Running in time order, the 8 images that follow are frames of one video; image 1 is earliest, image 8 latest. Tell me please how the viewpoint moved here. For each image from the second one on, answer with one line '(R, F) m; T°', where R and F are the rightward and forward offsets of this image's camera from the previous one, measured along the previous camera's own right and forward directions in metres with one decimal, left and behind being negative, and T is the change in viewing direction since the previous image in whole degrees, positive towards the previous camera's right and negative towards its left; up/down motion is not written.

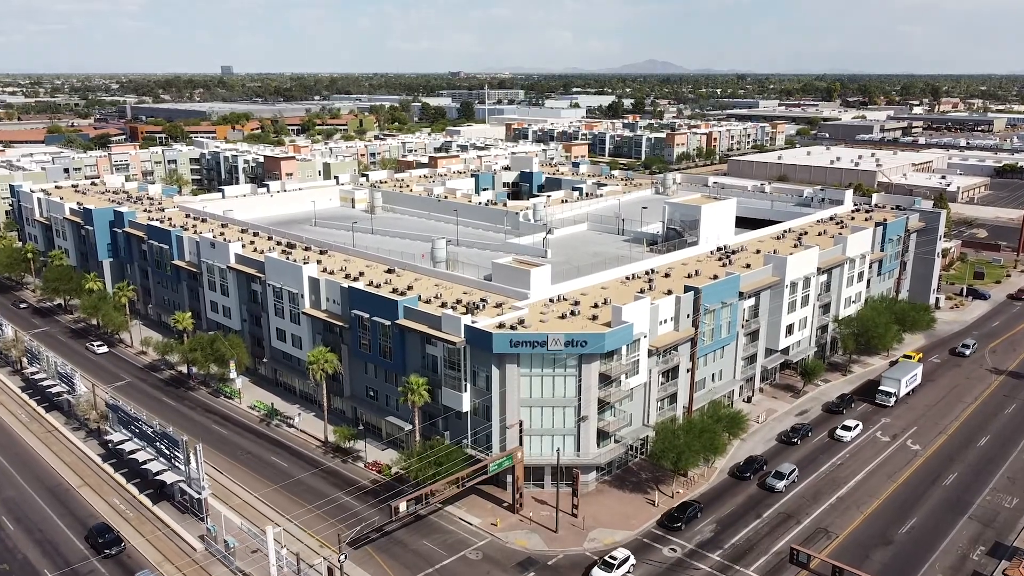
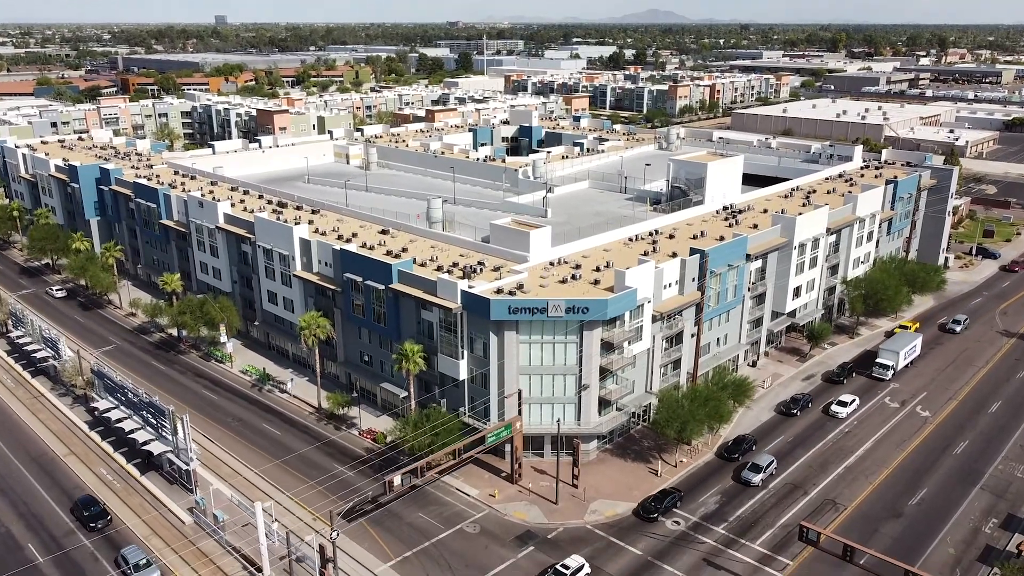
(+0.1, +2.7) m; 0°
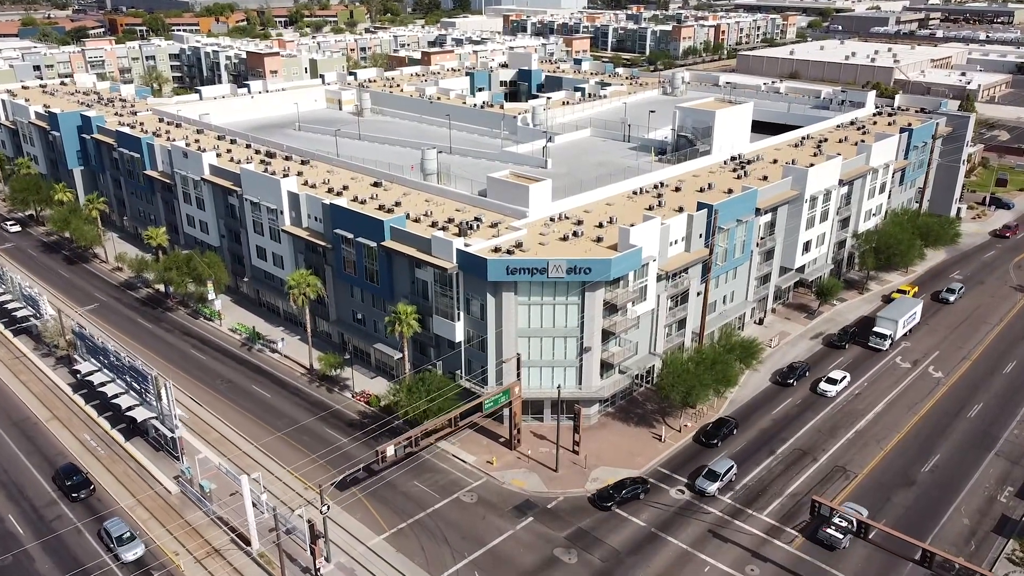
(+0.1, +3.1) m; 0°
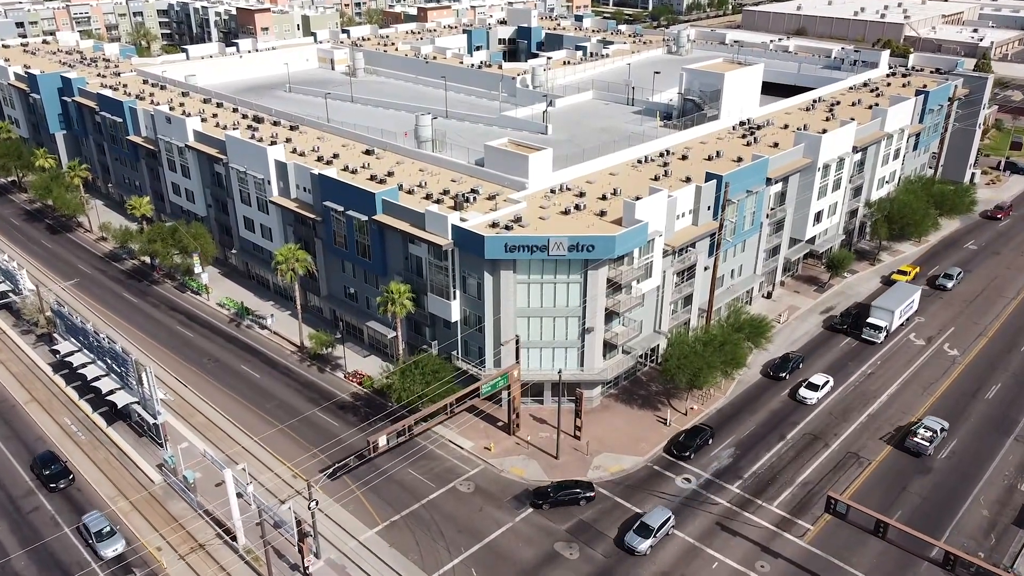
(+0.1, +3.1) m; 0°
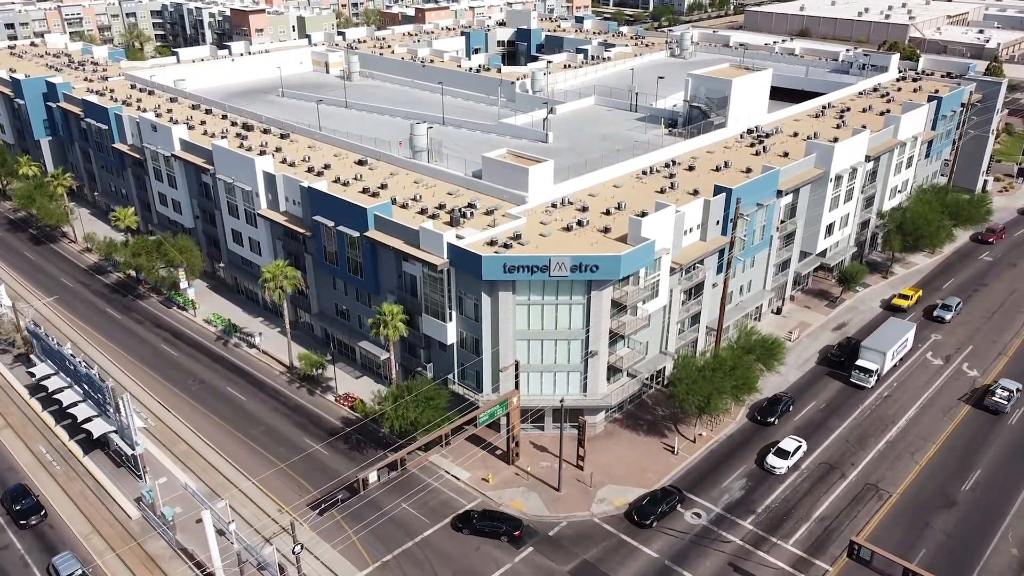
(0.0, +3.0) m; 0°
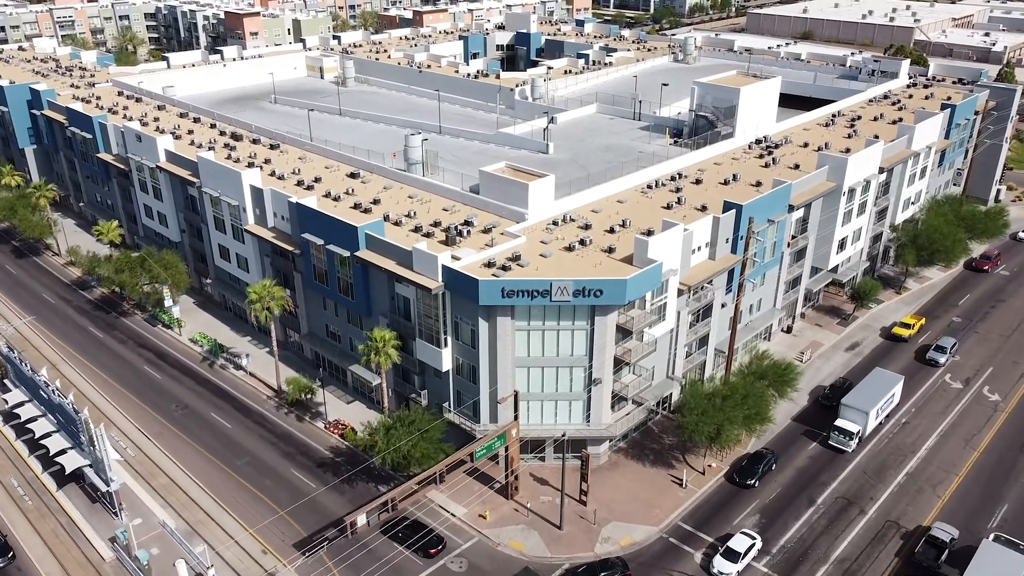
(0.0, +3.0) m; 0°
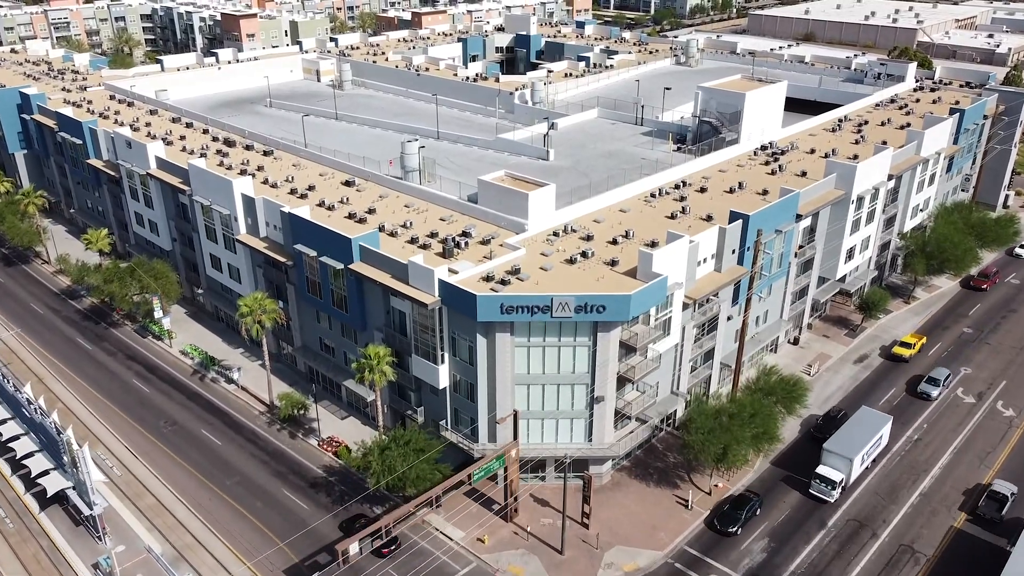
(0.0, +1.8) m; 0°
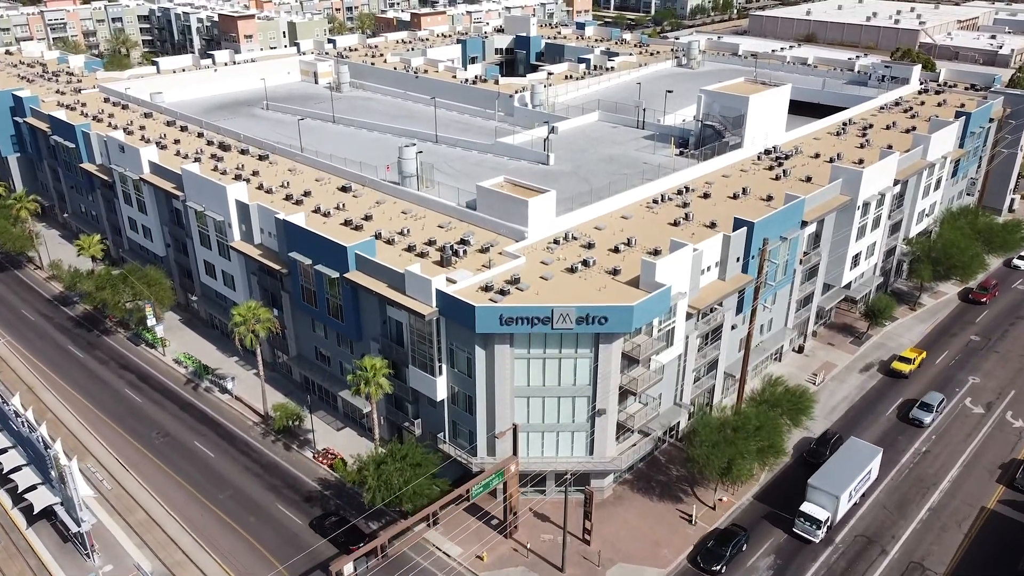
(0.0, +1.2) m; 0°
